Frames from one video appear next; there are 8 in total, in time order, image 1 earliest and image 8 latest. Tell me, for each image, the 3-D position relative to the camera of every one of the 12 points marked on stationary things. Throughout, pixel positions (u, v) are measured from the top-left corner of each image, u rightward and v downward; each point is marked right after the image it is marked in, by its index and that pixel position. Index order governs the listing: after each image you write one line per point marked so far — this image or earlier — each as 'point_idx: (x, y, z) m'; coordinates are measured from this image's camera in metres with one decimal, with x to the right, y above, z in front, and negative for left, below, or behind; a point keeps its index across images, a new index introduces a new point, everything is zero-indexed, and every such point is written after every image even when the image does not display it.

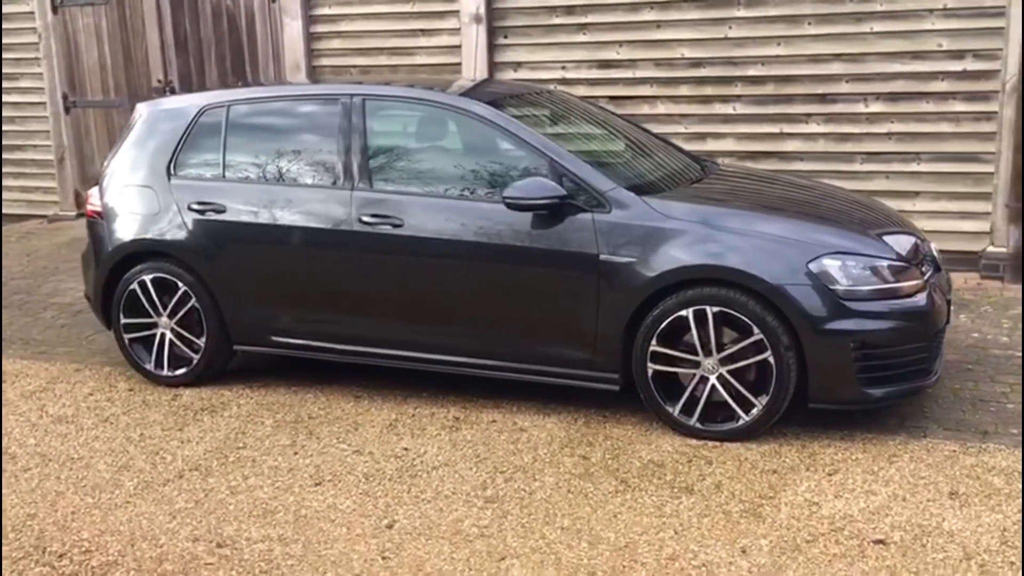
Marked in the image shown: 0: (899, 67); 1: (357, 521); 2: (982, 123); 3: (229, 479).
0: (+2.4, +1.4, +6.6) m
1: (-0.5, -0.8, +3.5) m
2: (+2.9, +1.0, +6.5) m
3: (-1.0, -0.7, +3.9) m
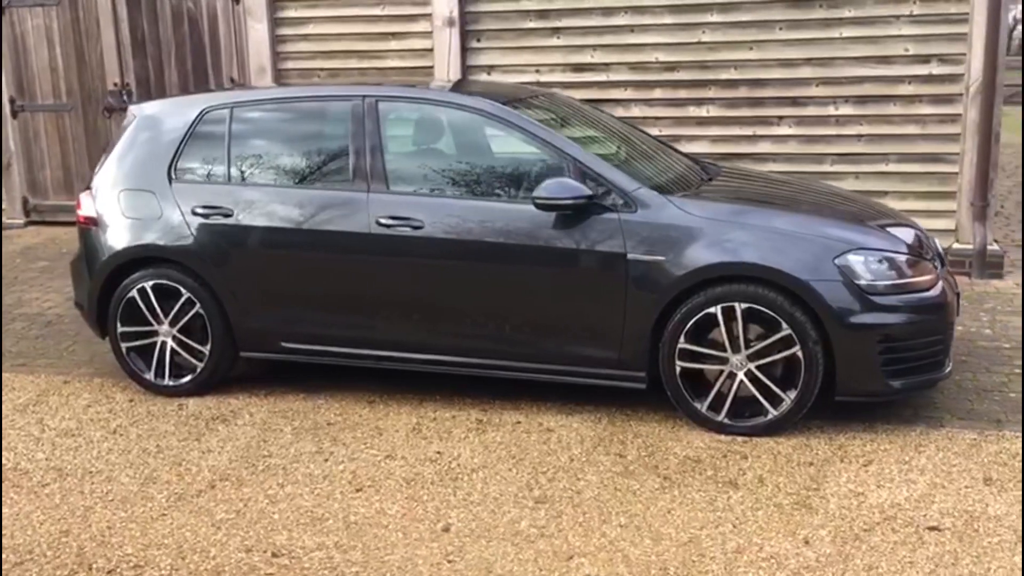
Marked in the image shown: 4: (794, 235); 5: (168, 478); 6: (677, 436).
0: (+2.3, +1.4, +6.8) m
1: (-0.3, -0.8, +3.5) m
2: (+2.8, +1.0, +6.8) m
3: (-0.9, -0.7, +3.8) m
4: (+1.0, +0.2, +4.1) m
5: (-1.3, -0.7, +3.9) m
6: (+0.7, -0.6, +4.2) m
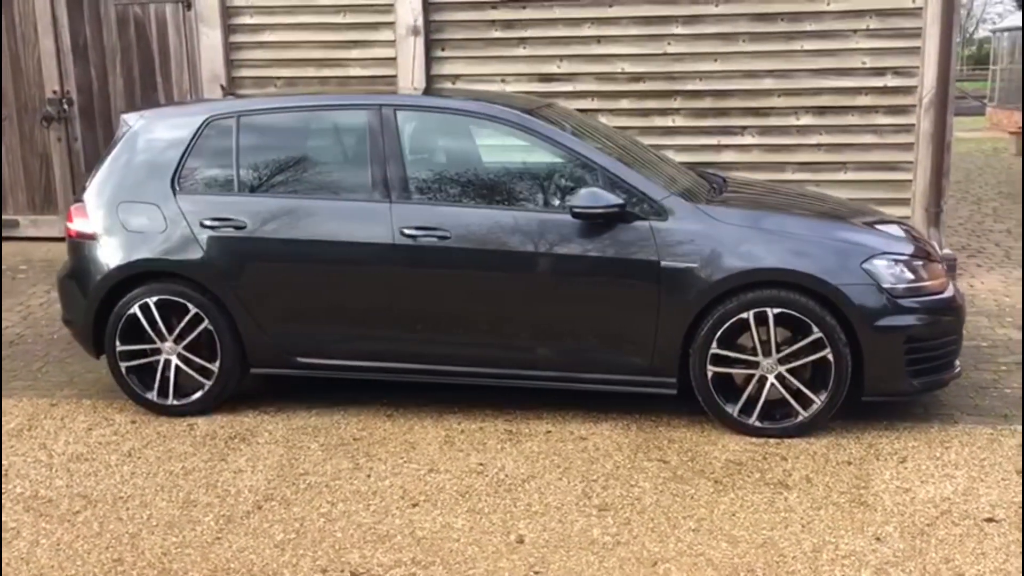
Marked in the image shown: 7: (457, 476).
0: (+2.1, +1.4, +7.1) m
1: (-0.1, -0.8, +3.4) m
2: (+2.6, +1.0, +7.1) m
3: (-0.7, -0.8, +3.7) m
4: (+1.1, +0.2, +4.2) m
5: (-1.1, -0.8, +3.8) m
6: (+0.8, -0.6, +4.3) m
7: (-0.2, -0.7, +3.9) m
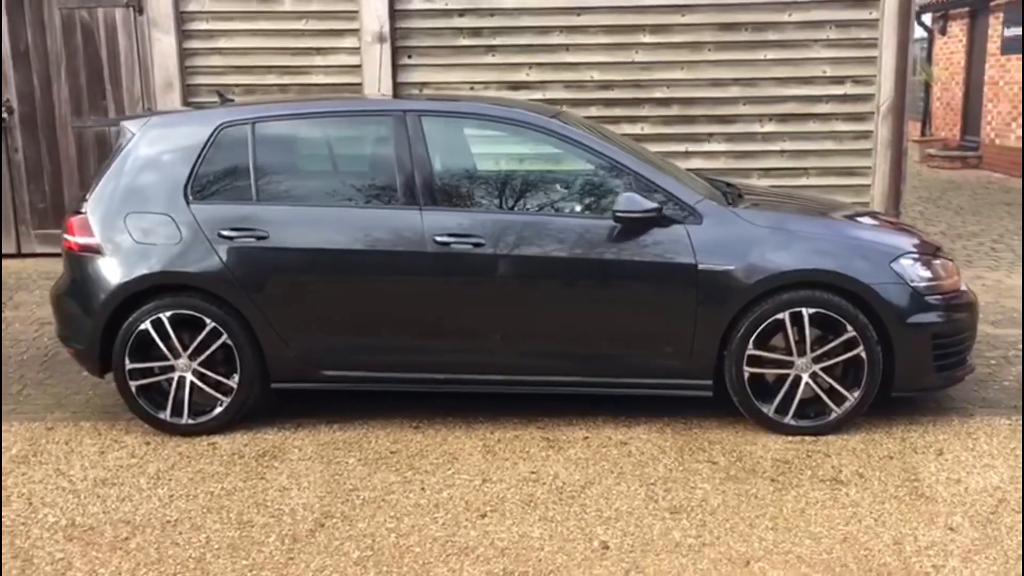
0: (+1.9, +1.4, +7.3) m
1: (+0.2, -0.8, +3.4) m
2: (+2.4, +1.0, +7.3) m
3: (-0.4, -0.8, +3.6) m
4: (+1.3, +0.2, +4.3) m
5: (-0.8, -0.8, +3.6) m
6: (+1.0, -0.6, +4.3) m
7: (0.0, -0.7, +3.9) m
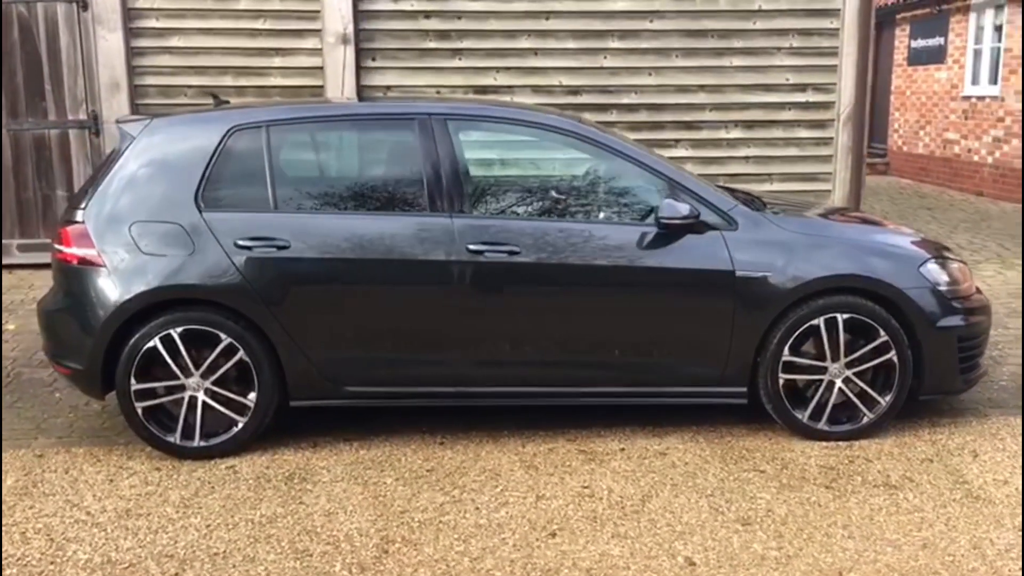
0: (+1.7, +1.3, +7.3) m
1: (+0.4, -0.9, +3.3) m
2: (+2.2, +1.0, +7.5) m
3: (-0.2, -0.8, +3.4) m
4: (+1.4, +0.2, +4.3) m
5: (-0.6, -0.8, +3.4) m
6: (+1.1, -0.6, +4.3) m
7: (+0.2, -0.8, +3.7) m
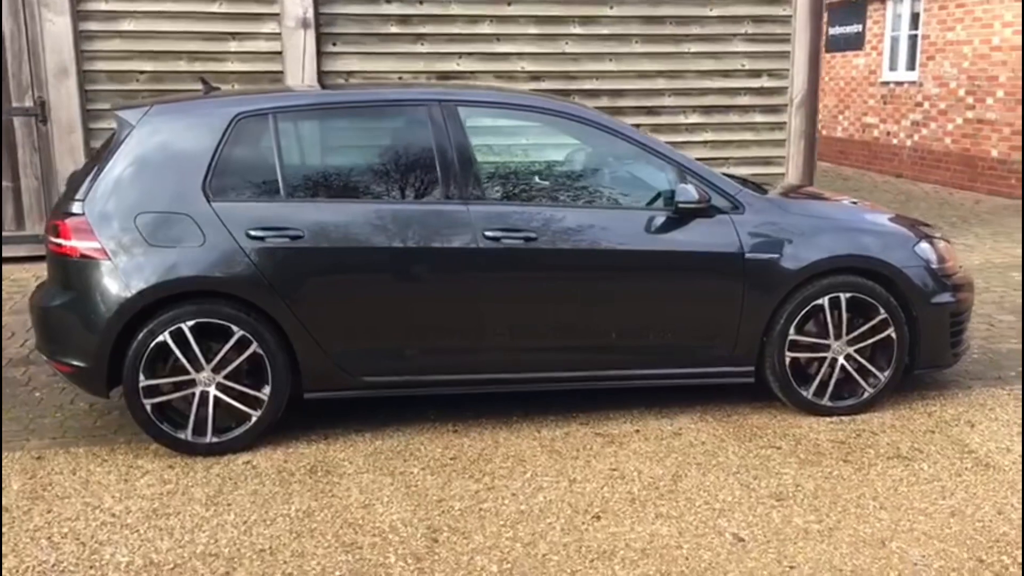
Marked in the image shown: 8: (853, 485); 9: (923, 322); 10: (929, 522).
0: (+1.4, +1.4, +7.5) m
1: (+0.6, -0.8, +3.3) m
2: (+1.9, +1.1, +7.6) m
3: (-0.1, -0.8, +3.4) m
4: (+1.4, +0.3, +4.5) m
5: (-0.5, -0.8, +3.4) m
6: (+1.2, -0.6, +4.4) m
7: (+0.3, -0.7, +3.8) m
8: (+1.2, -0.7, +3.8) m
9: (+1.7, -0.2, +4.5) m
10: (+1.4, -0.8, +3.5) m
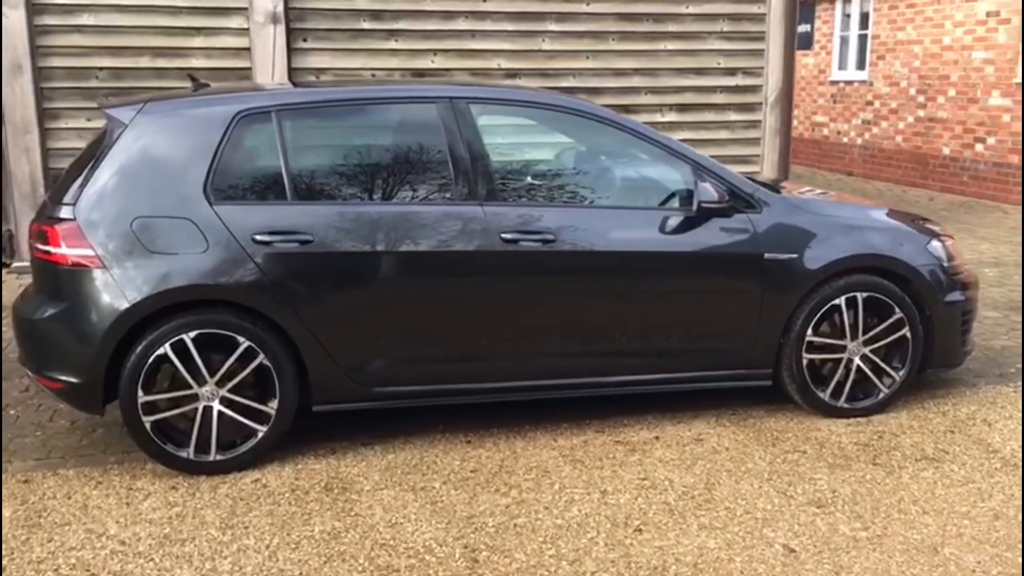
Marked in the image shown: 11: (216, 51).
0: (+1.2, +1.4, +7.4) m
1: (+0.7, -0.8, +3.2) m
2: (+1.7, +1.1, +7.6) m
3: (+0.1, -0.8, +3.2) m
4: (+1.5, +0.3, +4.4) m
5: (-0.3, -0.8, +3.2) m
6: (+1.2, -0.6, +4.3) m
7: (+0.4, -0.7, +3.6) m
8: (+1.3, -0.7, +3.7) m
9: (+1.8, -0.1, +4.5) m
10: (+1.5, -0.8, +3.4) m
11: (-1.9, +1.5, +6.7) m
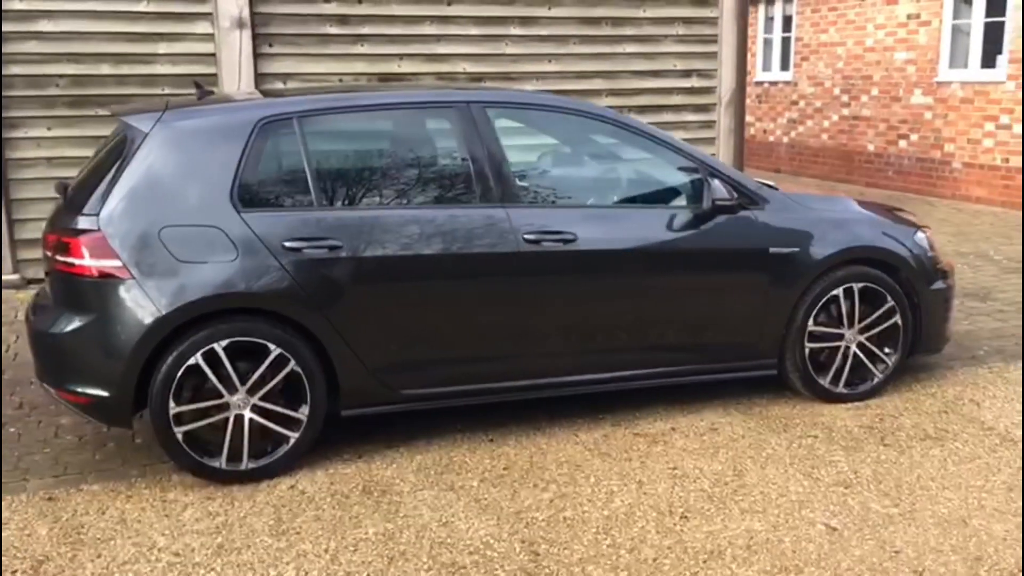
0: (+1.0, +1.5, +7.6) m
1: (+0.9, -0.8, +3.4) m
2: (+1.4, +1.2, +7.8) m
3: (+0.3, -0.8, +3.3) m
4: (+1.5, +0.3, +4.6) m
5: (-0.1, -0.8, +3.2) m
6: (+1.3, -0.5, +4.5) m
7: (+0.6, -0.7, +3.8) m
8: (+1.4, -0.7, +3.9) m
9: (+1.8, -0.1, +4.7) m
10: (+1.6, -0.7, +3.6) m
11: (-2.0, +1.4, +6.6) m
